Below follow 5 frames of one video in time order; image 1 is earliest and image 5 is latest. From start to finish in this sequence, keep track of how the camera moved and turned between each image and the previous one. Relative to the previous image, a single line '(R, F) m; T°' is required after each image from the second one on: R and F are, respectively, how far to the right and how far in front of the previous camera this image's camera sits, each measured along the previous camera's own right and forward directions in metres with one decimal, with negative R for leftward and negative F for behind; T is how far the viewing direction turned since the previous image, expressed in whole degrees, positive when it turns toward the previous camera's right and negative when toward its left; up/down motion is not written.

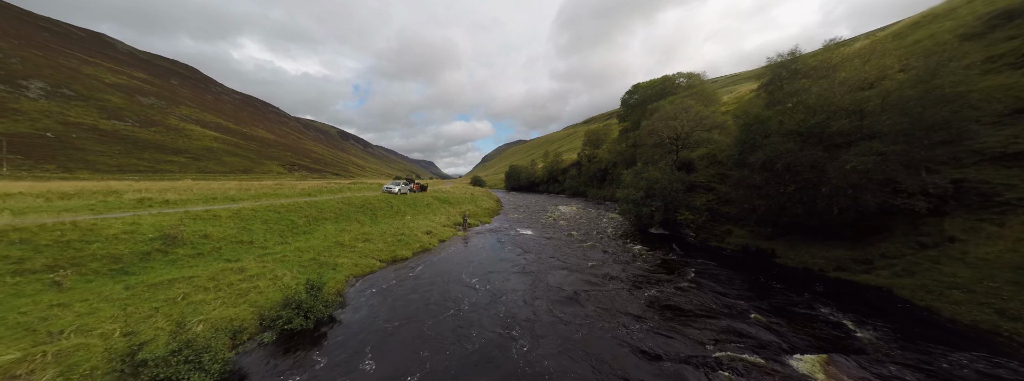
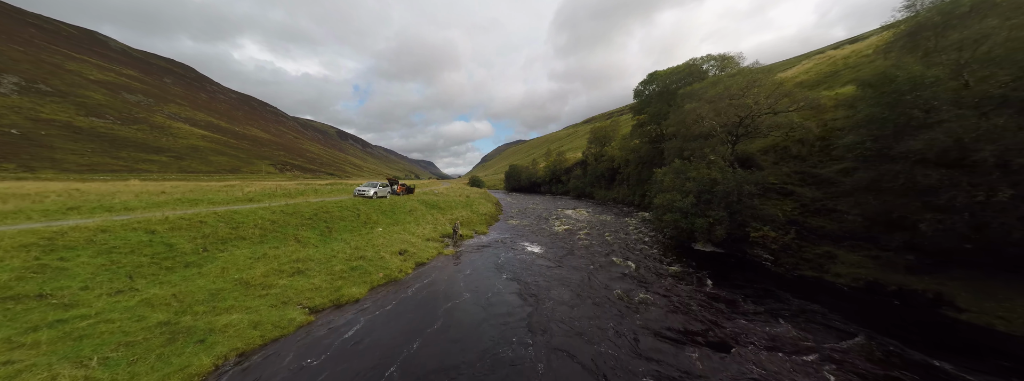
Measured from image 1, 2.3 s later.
(-0.4, +7.9) m; 0°
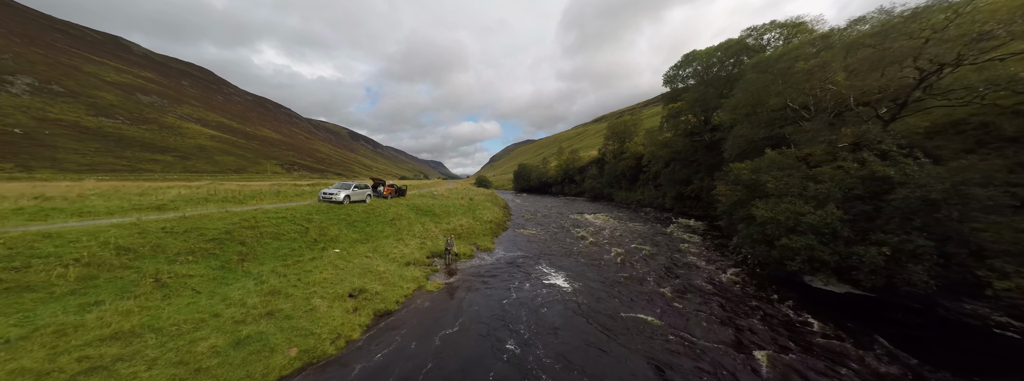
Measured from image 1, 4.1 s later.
(-0.5, +8.4) m; -2°
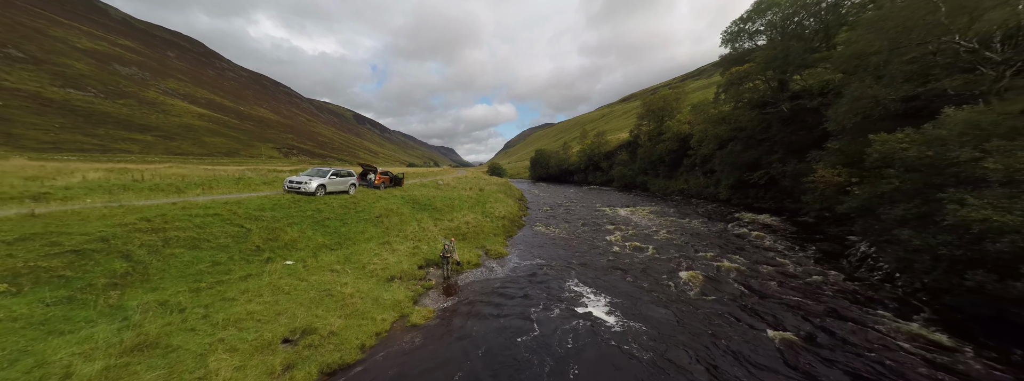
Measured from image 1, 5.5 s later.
(-0.4, +5.5) m; -3°
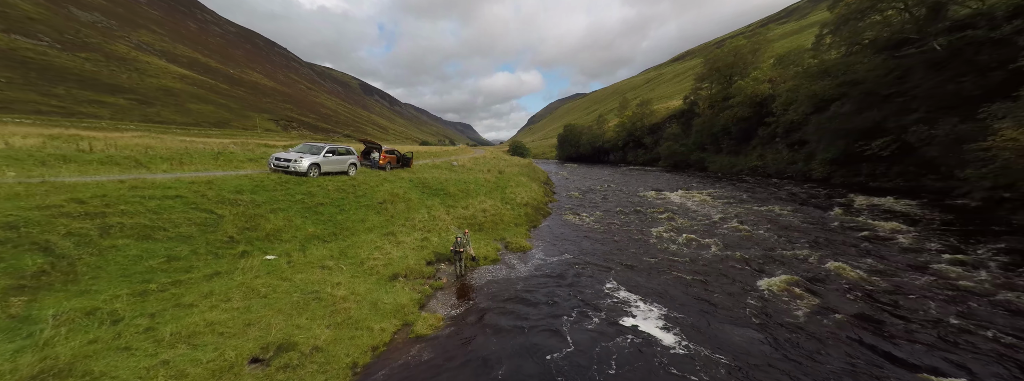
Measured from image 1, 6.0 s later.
(-0.3, +2.8) m; -5°
